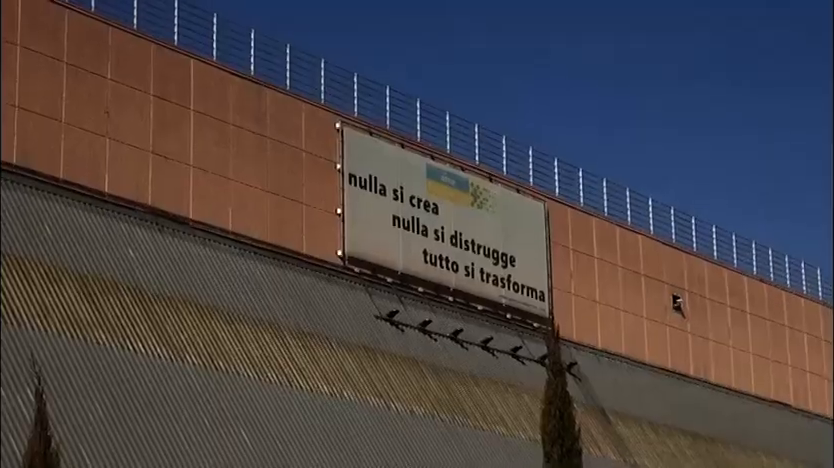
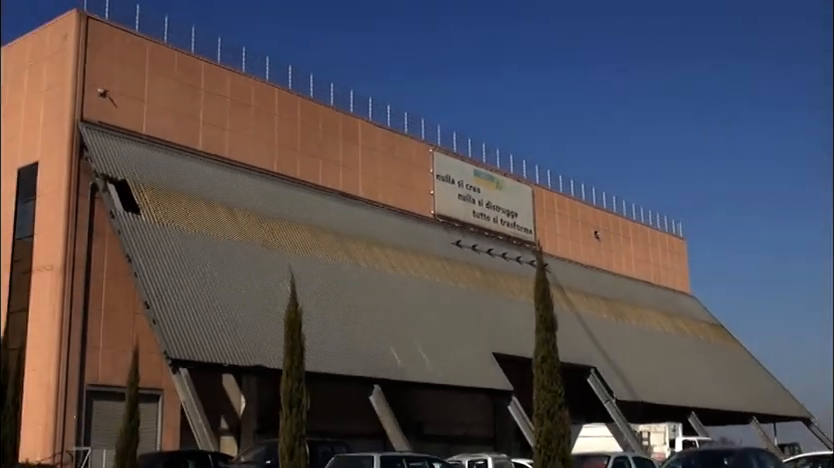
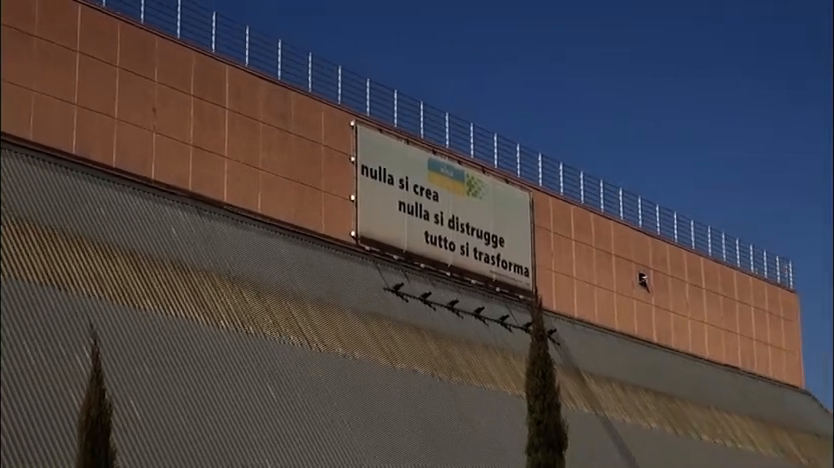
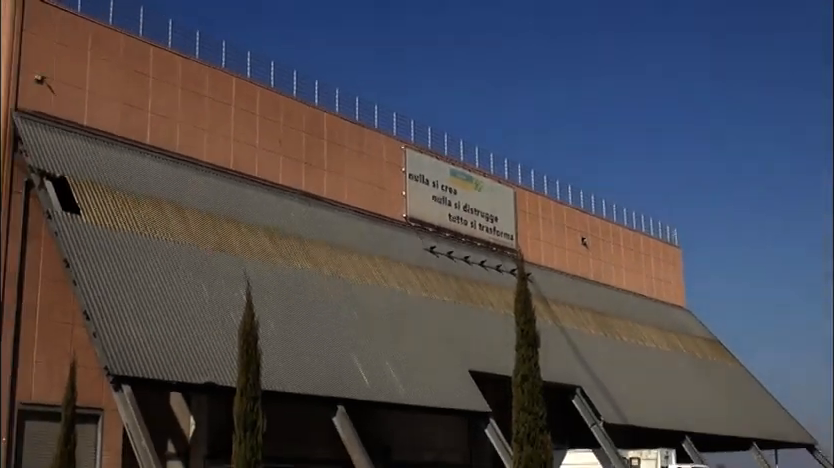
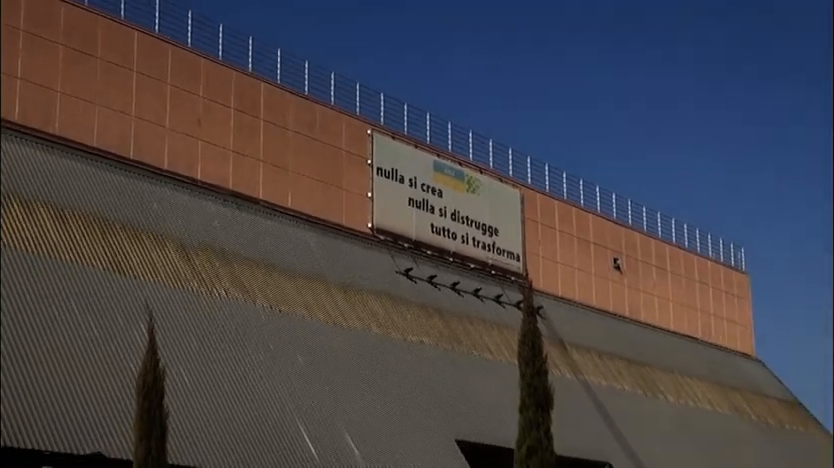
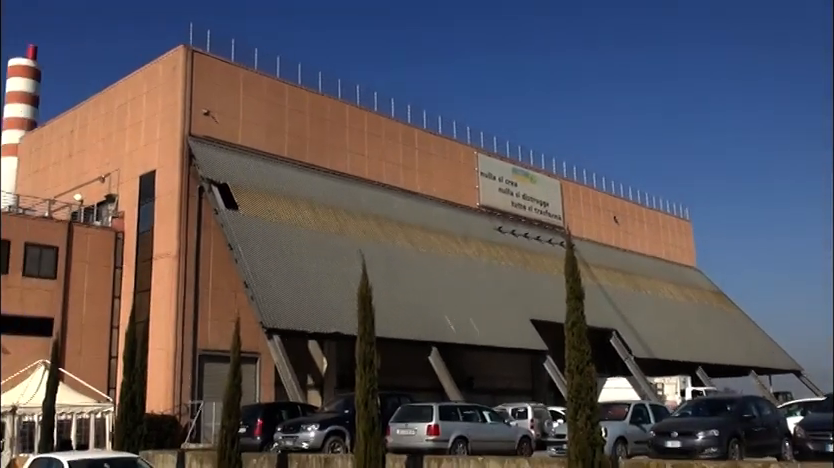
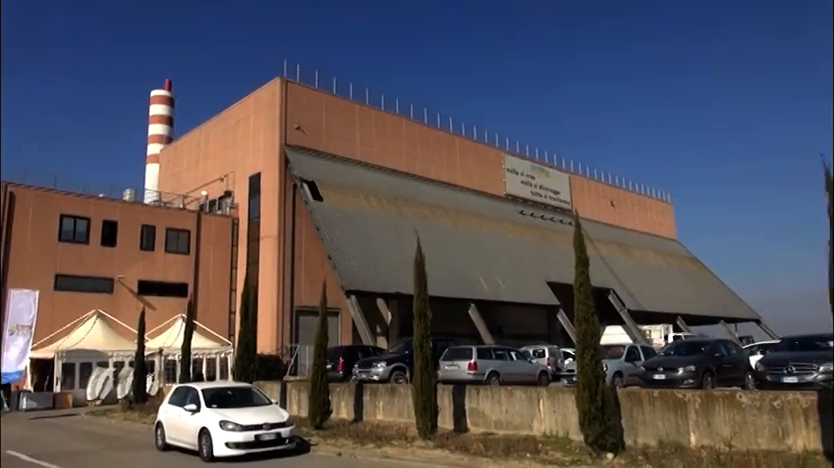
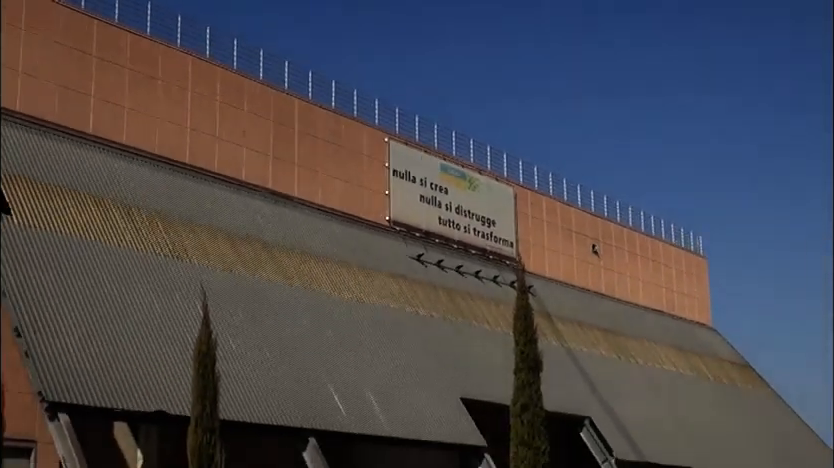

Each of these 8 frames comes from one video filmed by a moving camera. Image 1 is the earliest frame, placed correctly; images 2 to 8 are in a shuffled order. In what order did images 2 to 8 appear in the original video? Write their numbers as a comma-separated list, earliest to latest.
3, 5, 8, 4, 2, 6, 7
